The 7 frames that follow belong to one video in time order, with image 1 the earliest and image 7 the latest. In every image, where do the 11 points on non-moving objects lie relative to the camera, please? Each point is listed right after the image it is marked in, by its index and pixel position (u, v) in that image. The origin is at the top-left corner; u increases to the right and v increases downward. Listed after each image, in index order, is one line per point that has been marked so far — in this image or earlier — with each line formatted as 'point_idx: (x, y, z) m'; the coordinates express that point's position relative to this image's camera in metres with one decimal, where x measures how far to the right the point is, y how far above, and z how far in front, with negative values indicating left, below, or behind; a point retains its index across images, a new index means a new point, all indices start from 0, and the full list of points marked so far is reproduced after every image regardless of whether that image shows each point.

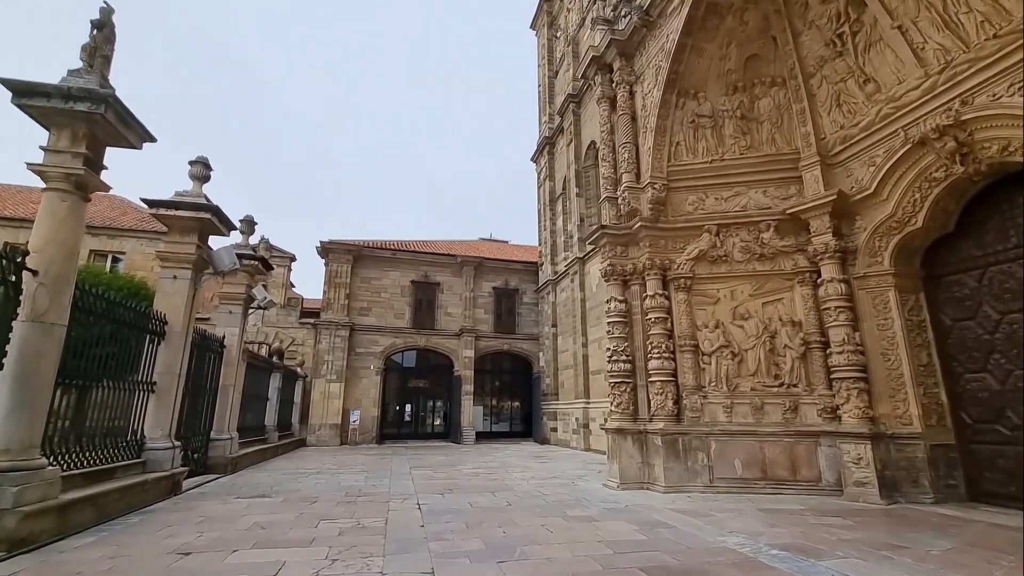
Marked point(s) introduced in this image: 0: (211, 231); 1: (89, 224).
0: (-4.7, +0.9, +7.6) m
1: (-14.3, +2.2, +16.4) m
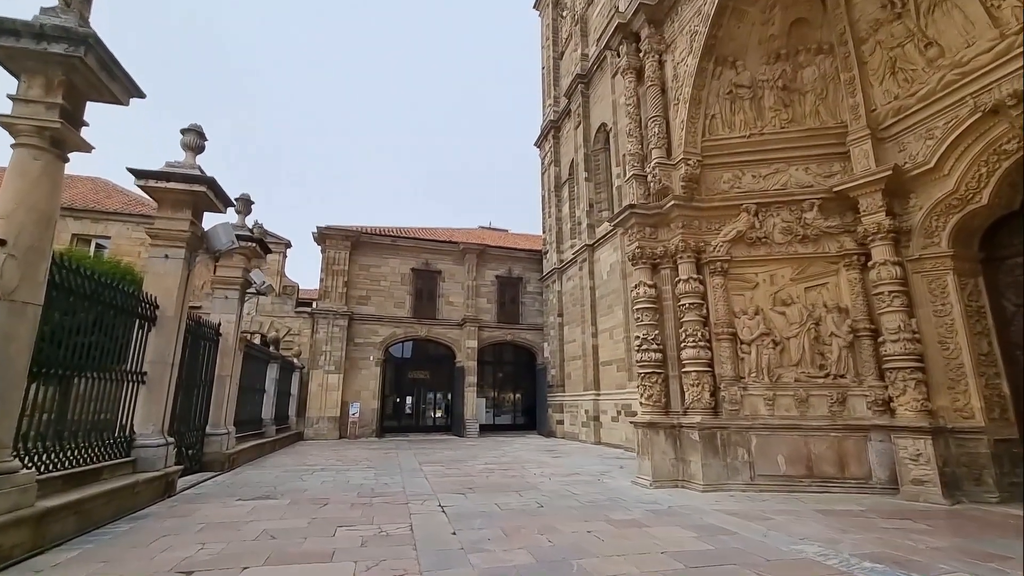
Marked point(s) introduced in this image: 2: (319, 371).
0: (-4.4, +1.2, +6.9) m
1: (-14.1, +2.6, +15.5) m
2: (-6.5, -2.8, +16.4) m
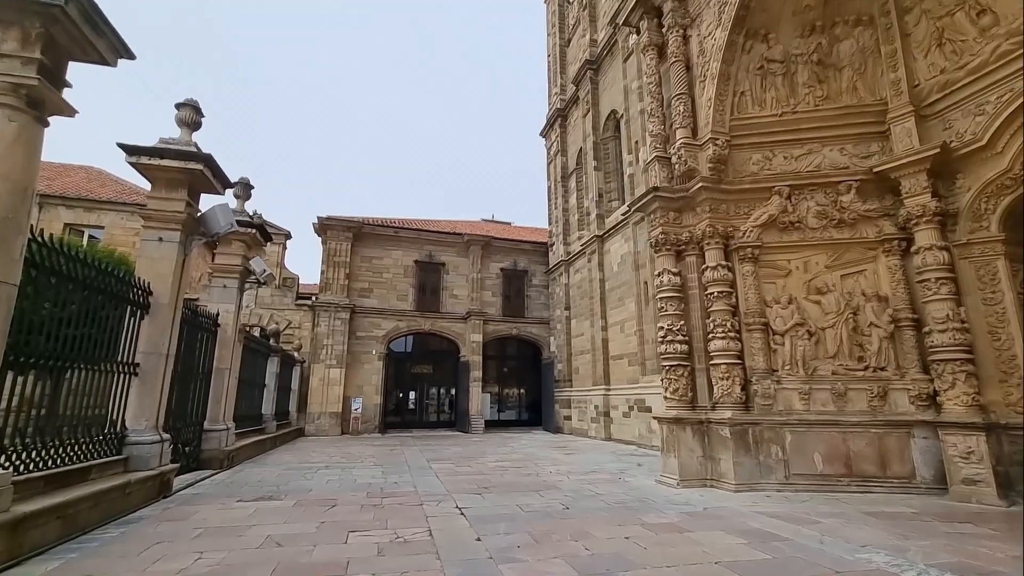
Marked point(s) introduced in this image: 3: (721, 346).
0: (-4.1, +1.3, +6.5) m
1: (-13.9, +2.9, +15.0) m
2: (-6.3, -2.5, +16.0) m
3: (+2.9, -0.8, +6.7) m
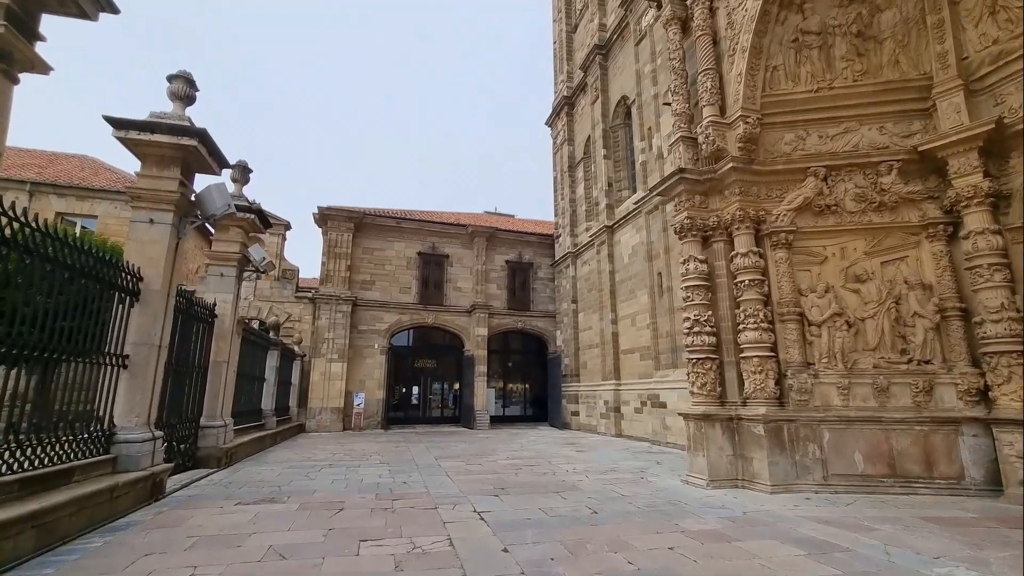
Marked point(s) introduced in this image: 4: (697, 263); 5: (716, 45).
0: (-3.9, +1.5, +6.0) m
1: (-13.7, +3.1, +14.5) m
2: (-6.1, -2.3, +15.6) m
3: (+3.1, -0.6, +6.3) m
4: (+2.6, +0.4, +6.8) m
5: (+3.0, +3.6, +7.3) m
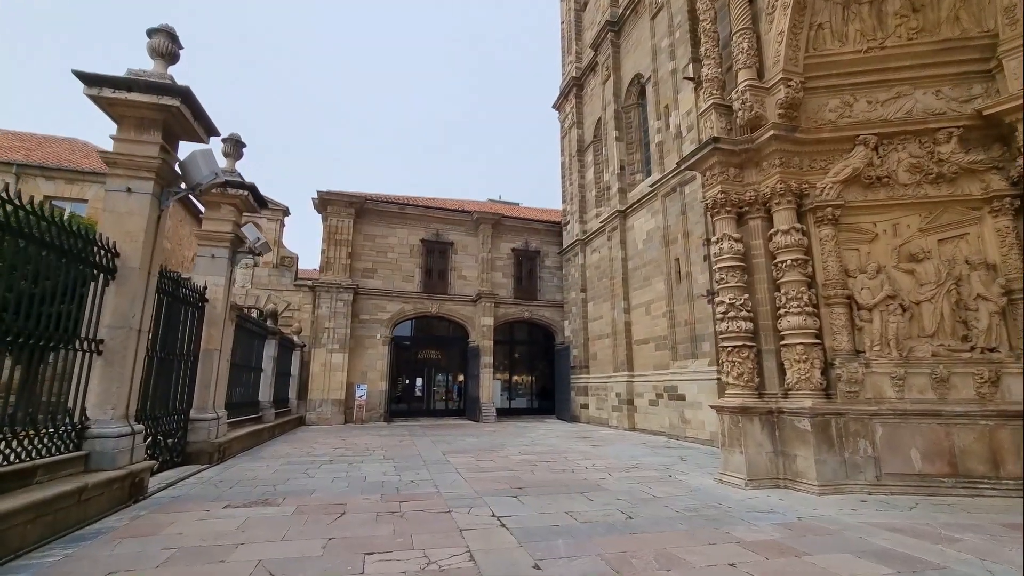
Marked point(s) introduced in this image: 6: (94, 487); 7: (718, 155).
0: (-3.7, +1.7, +5.4) m
1: (-13.5, +3.5, +13.9) m
2: (-5.9, -1.9, +15.0) m
3: (+3.3, -0.4, +5.7) m
4: (+2.8, +0.6, +6.2) m
5: (+3.3, +3.9, +6.6) m
6: (-3.5, -1.6, +4.0) m
7: (+2.7, +1.7, +6.3) m
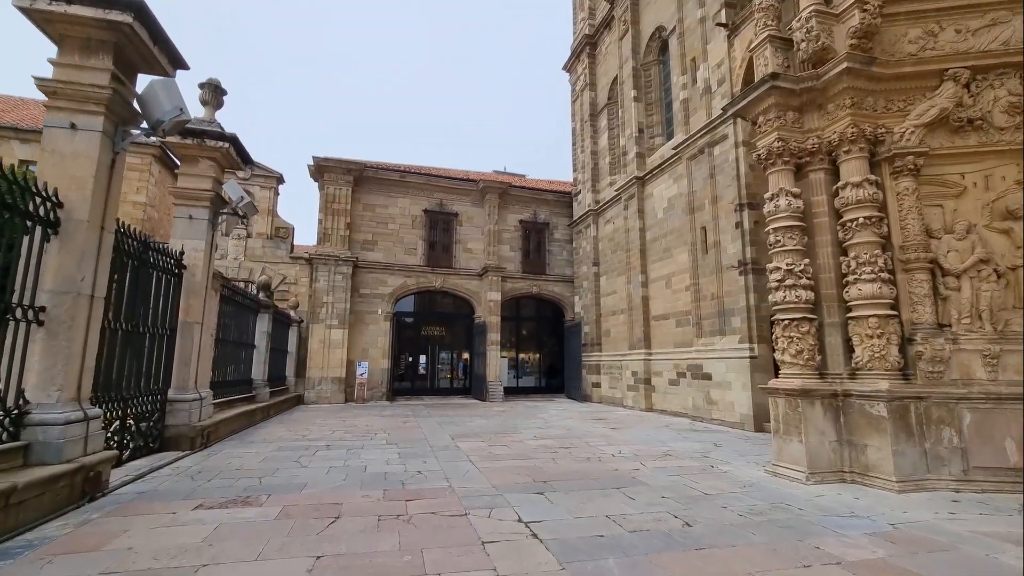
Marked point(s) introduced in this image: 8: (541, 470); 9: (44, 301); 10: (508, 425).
0: (-3.4, +2.1, +4.5) m
1: (-13.2, +4.3, +13.0) m
2: (-5.6, -1.1, +14.3) m
3: (+3.5, 0.0, +4.8) m
4: (+3.0, +1.0, +5.3) m
5: (+3.5, +4.3, +5.6) m
6: (-3.2, -1.3, +3.3) m
7: (+2.9, +2.1, +5.4) m
8: (+0.3, -1.9, +5.2) m
9: (-3.7, -0.1, +3.9) m
10: (-0.1, -2.6, +9.0) m
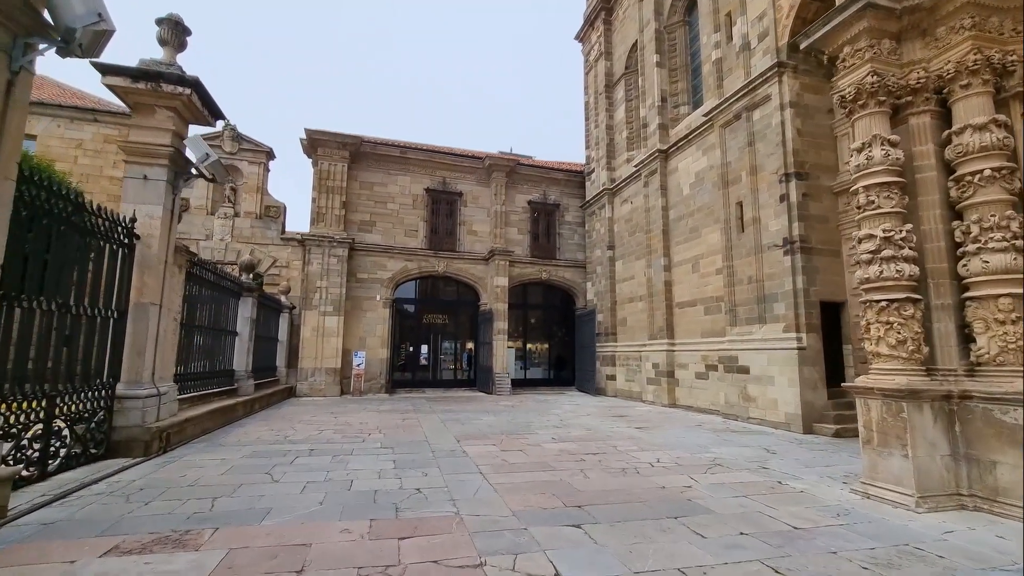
0: (-3.2, +2.4, +3.4) m
1: (-12.9, +4.7, +11.9) m
2: (-5.4, -0.7, +13.2) m
3: (+3.7, +0.2, +3.7) m
4: (+3.2, +1.2, +4.2) m
5: (+3.7, +4.5, +4.4) m
6: (-3.1, -1.1, +2.2) m
7: (+3.1, +2.4, +4.3) m
8: (+0.5, -1.7, +4.1) m
9: (-3.5, +0.1, +2.8) m
10: (+0.1, -2.2, +8.0) m
